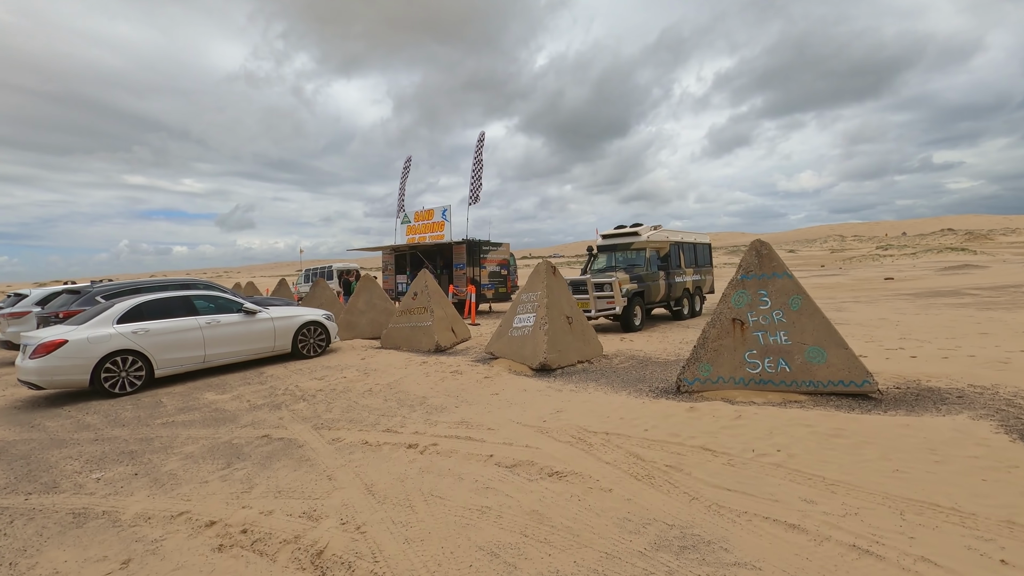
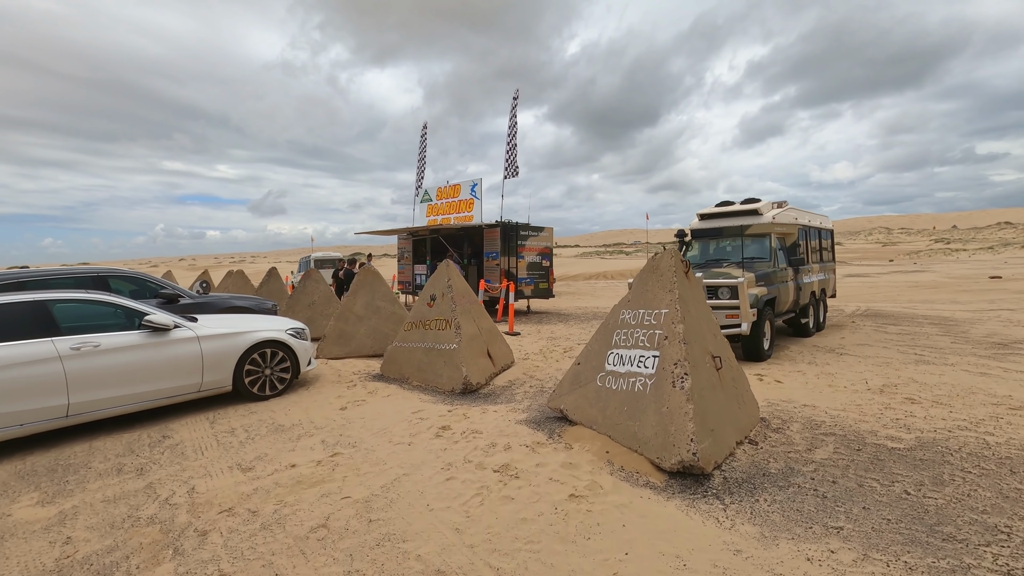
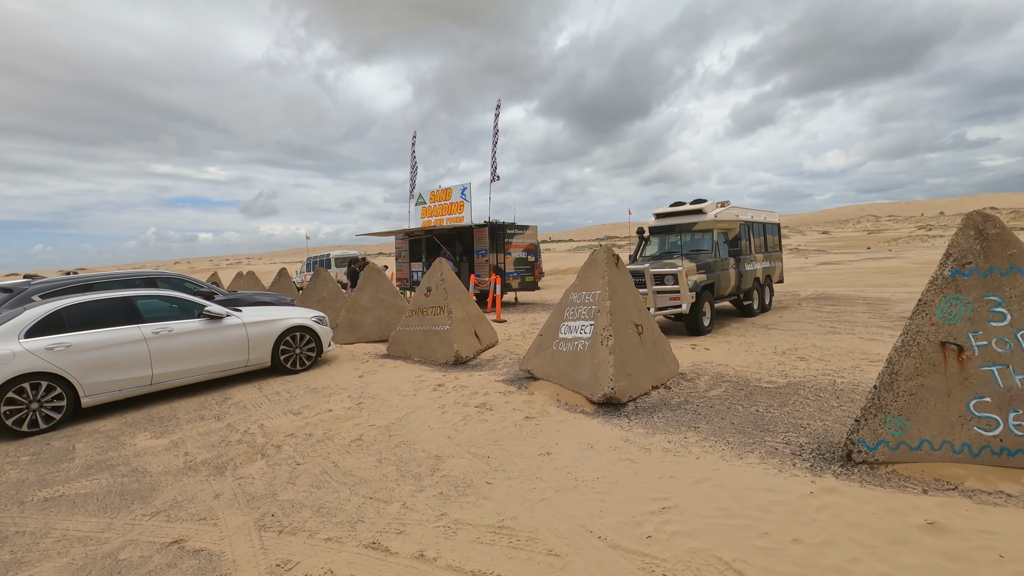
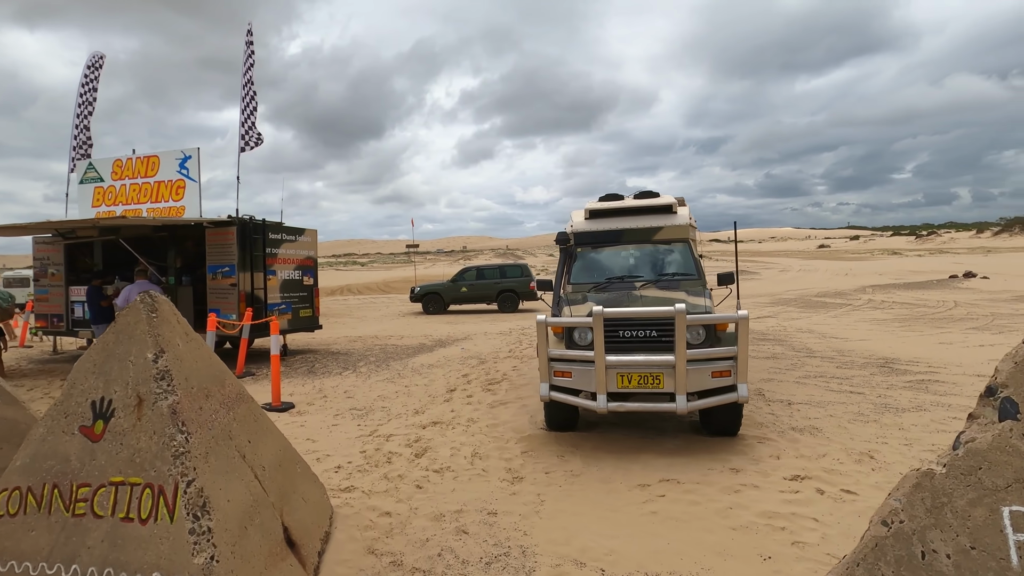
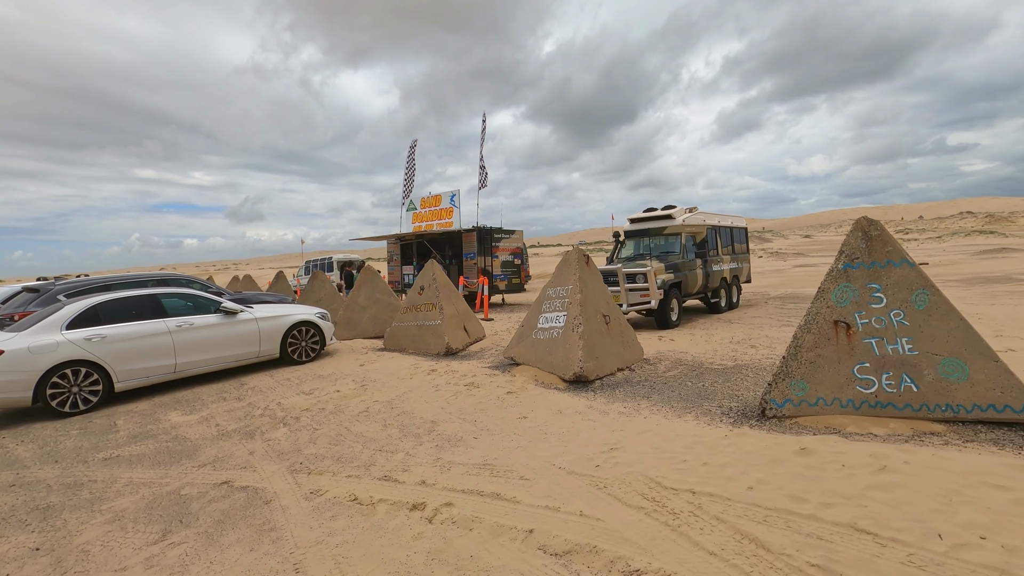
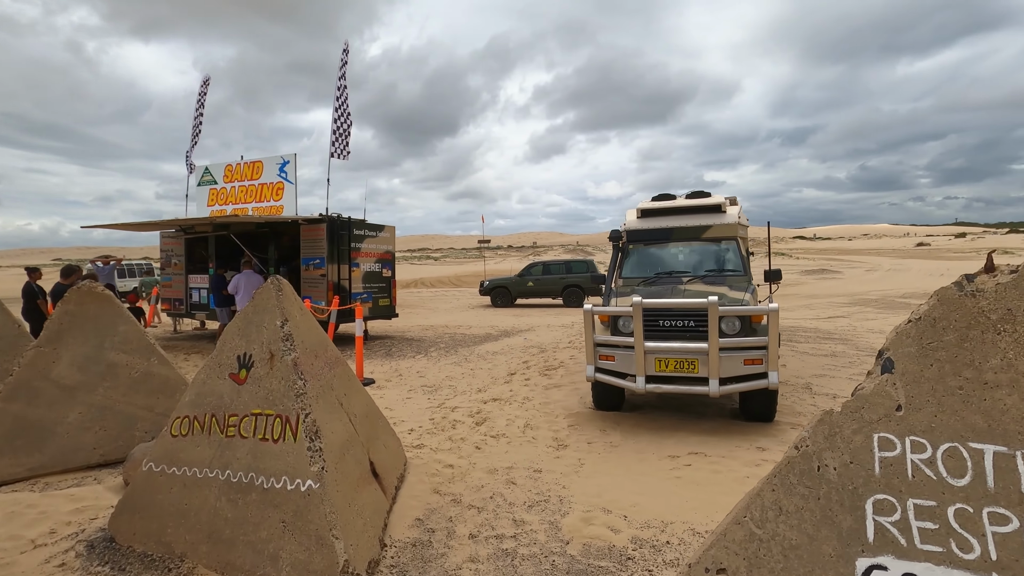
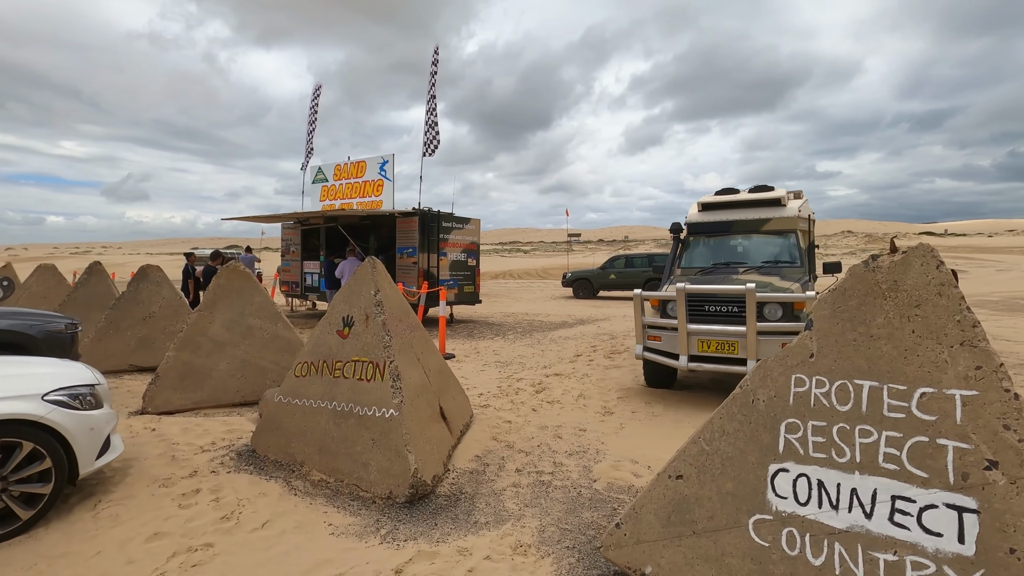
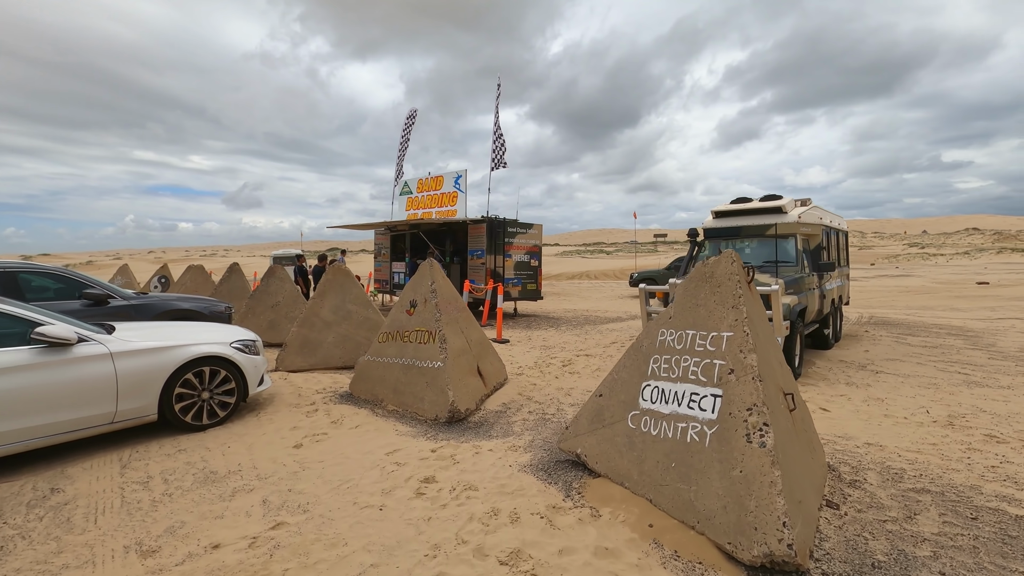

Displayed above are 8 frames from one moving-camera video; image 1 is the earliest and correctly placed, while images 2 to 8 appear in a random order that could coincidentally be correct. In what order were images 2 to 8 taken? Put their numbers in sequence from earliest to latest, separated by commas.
5, 3, 2, 8, 7, 6, 4
